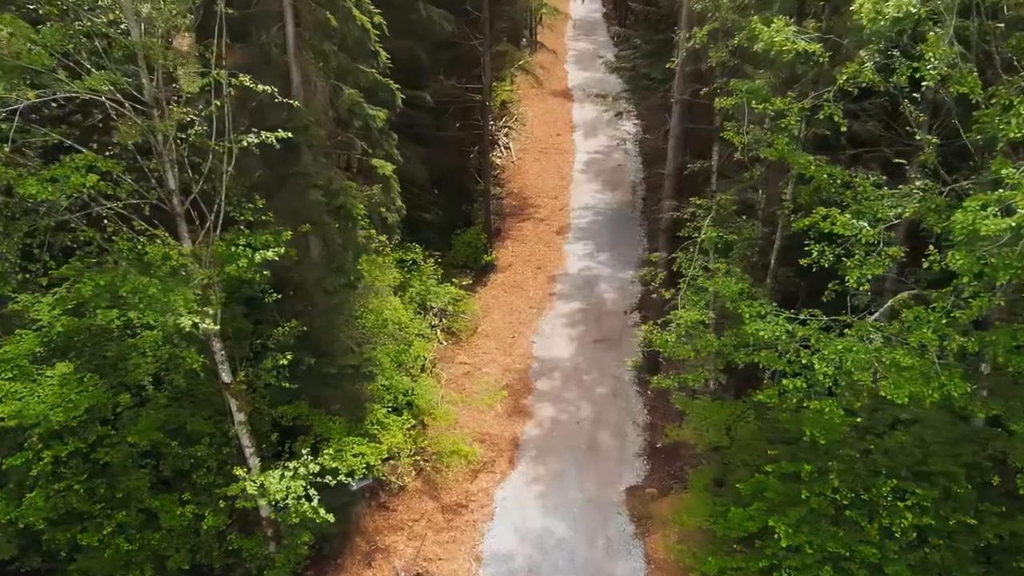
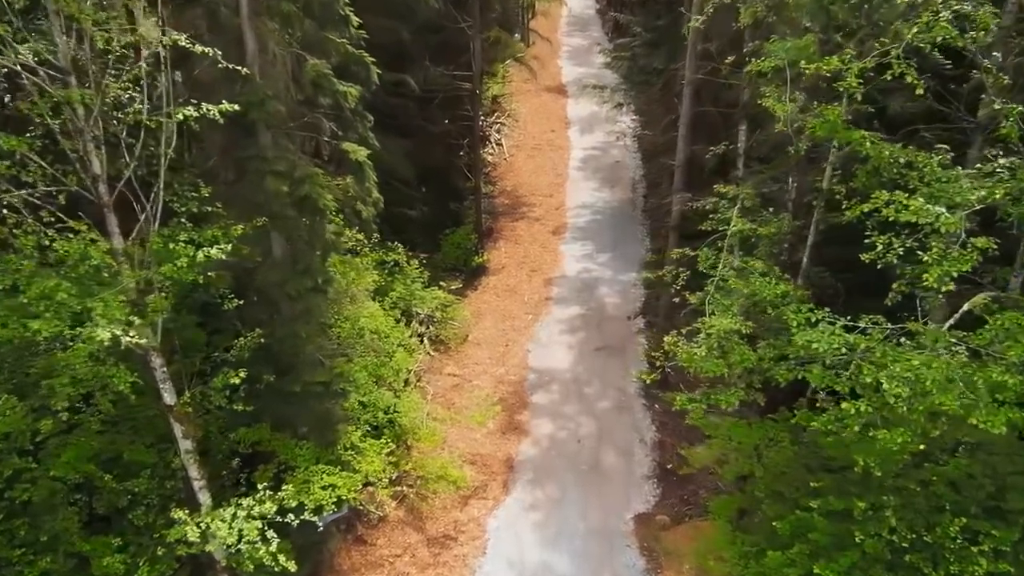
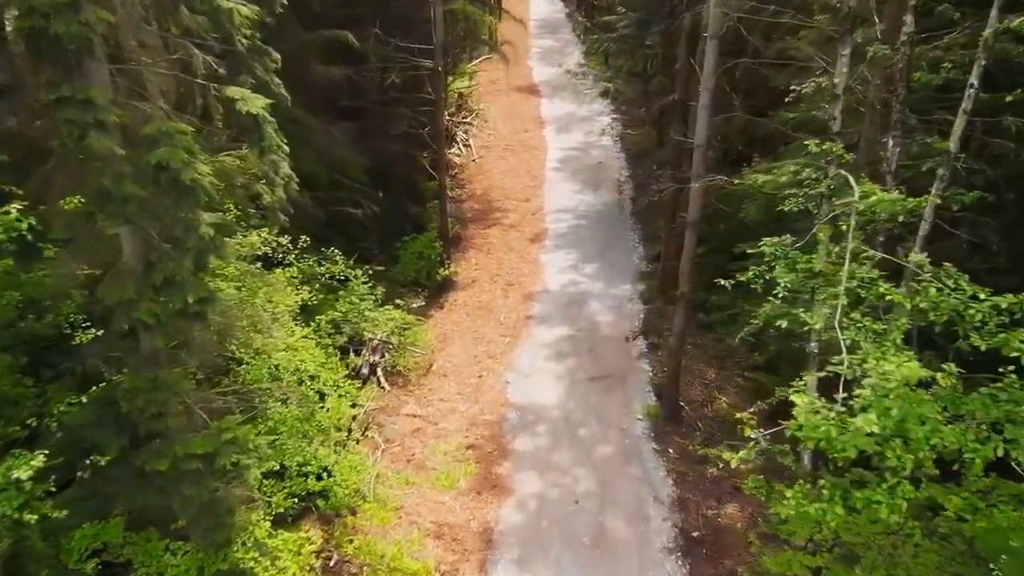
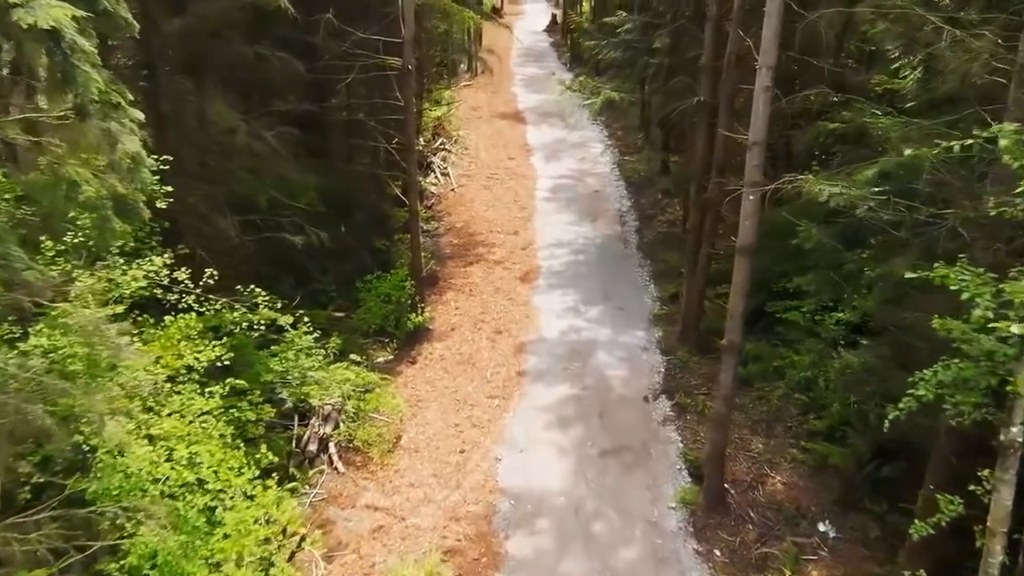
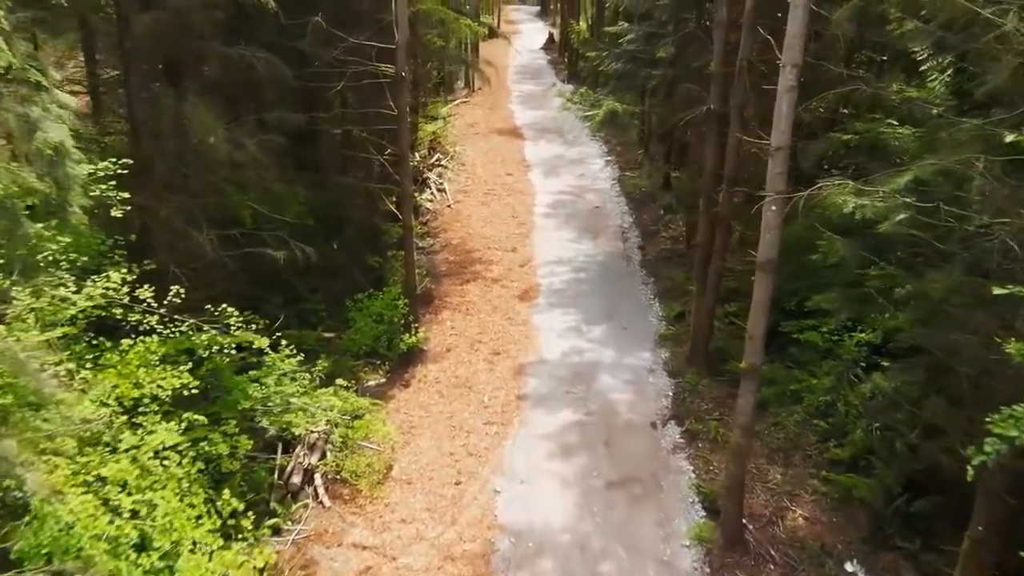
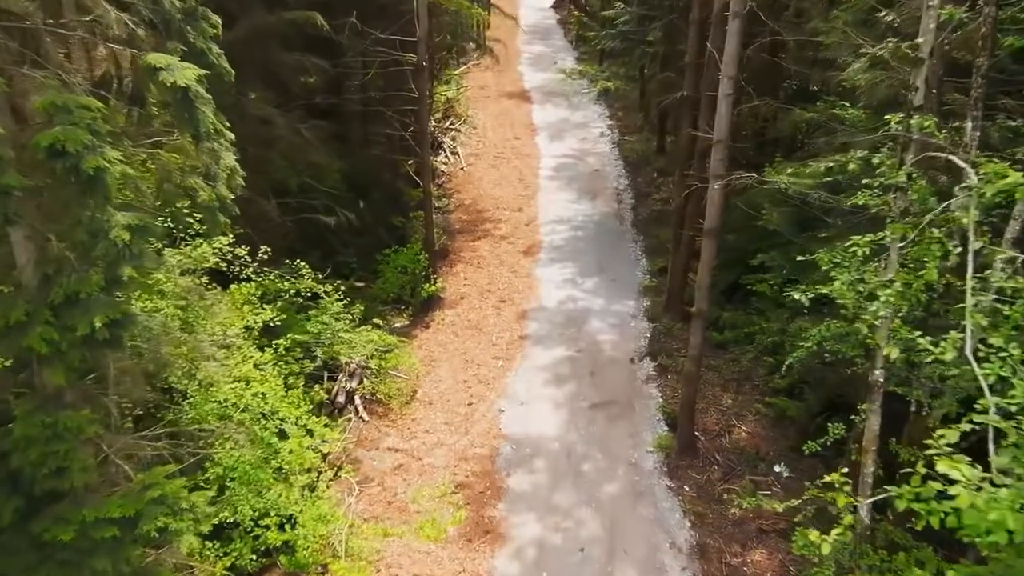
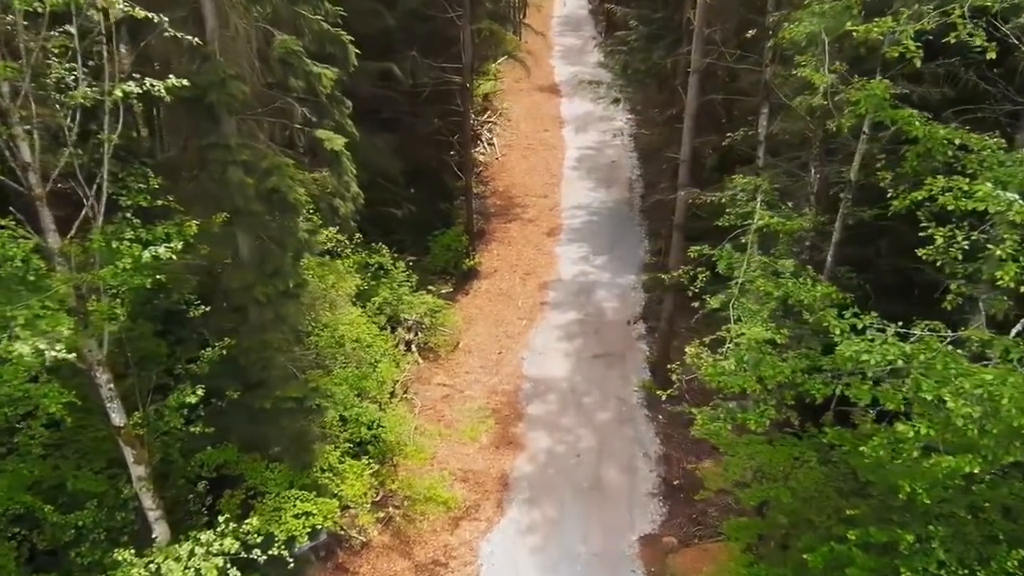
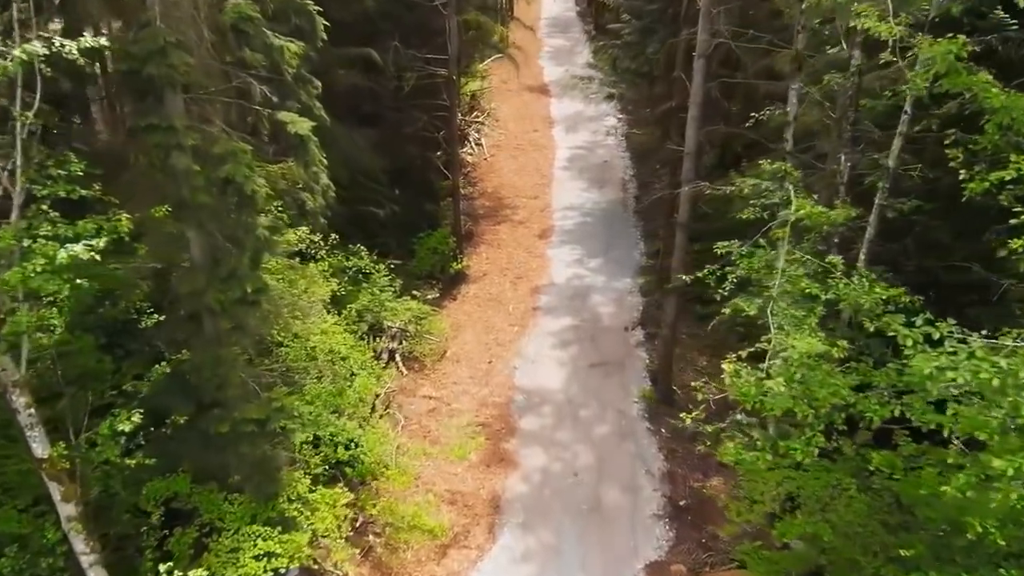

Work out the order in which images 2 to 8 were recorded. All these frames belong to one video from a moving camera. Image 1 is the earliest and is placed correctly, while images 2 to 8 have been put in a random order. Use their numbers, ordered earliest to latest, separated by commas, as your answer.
2, 7, 8, 3, 6, 4, 5
